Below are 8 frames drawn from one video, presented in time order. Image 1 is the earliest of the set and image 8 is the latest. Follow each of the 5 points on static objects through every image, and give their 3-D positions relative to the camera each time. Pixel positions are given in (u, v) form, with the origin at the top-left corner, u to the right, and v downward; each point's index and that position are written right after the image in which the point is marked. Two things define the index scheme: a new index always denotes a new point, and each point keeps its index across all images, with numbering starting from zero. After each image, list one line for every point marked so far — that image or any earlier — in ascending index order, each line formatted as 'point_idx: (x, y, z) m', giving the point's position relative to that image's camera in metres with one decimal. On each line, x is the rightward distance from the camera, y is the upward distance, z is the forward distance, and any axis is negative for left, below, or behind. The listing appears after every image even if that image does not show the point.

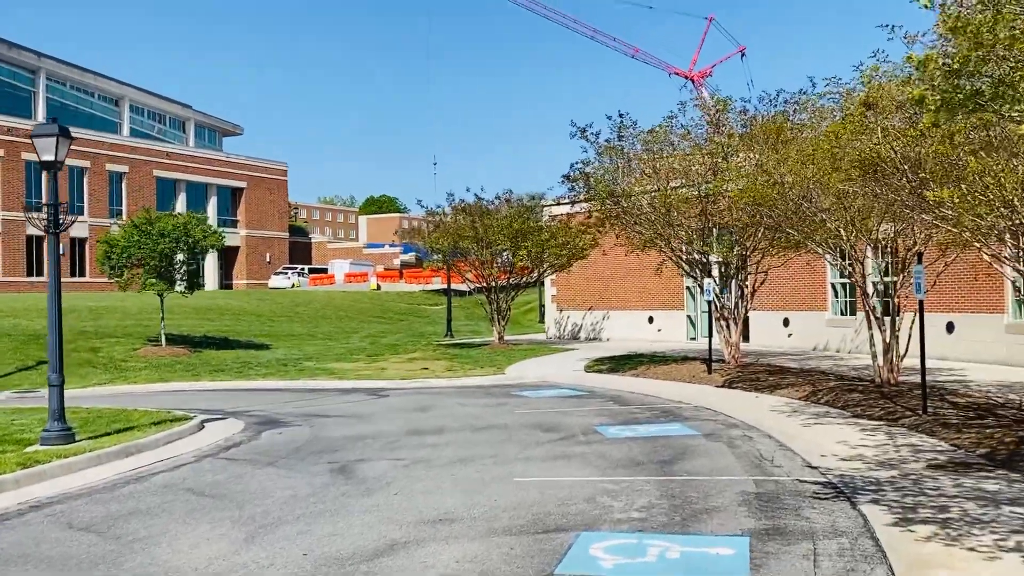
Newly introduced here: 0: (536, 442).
0: (+0.3, -2.1, +12.5) m
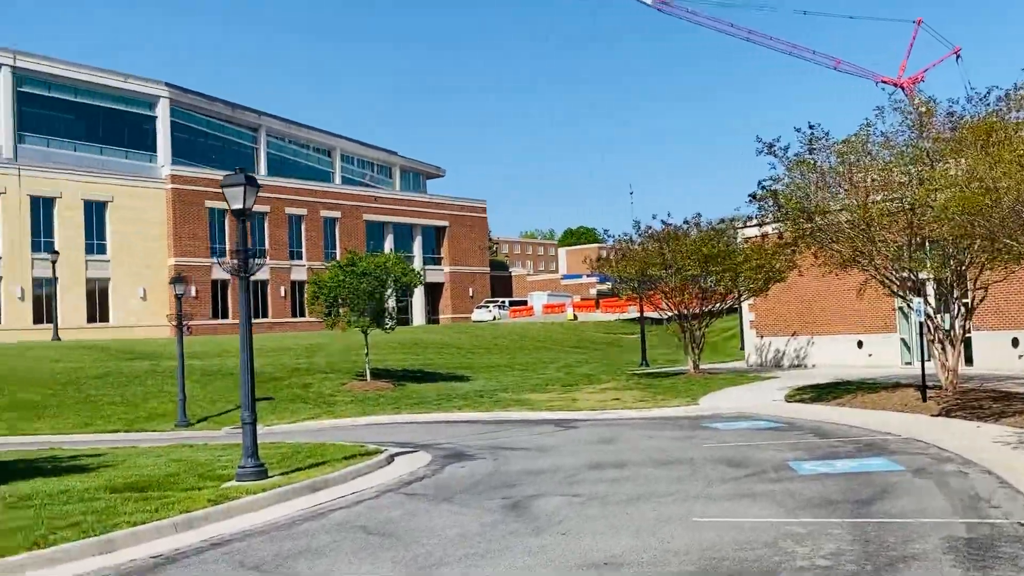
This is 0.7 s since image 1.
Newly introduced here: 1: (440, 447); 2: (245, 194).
0: (+2.7, -2.4, +11.8) m
1: (-1.4, -3.0, +17.6) m
2: (-3.6, +1.3, +12.5) m
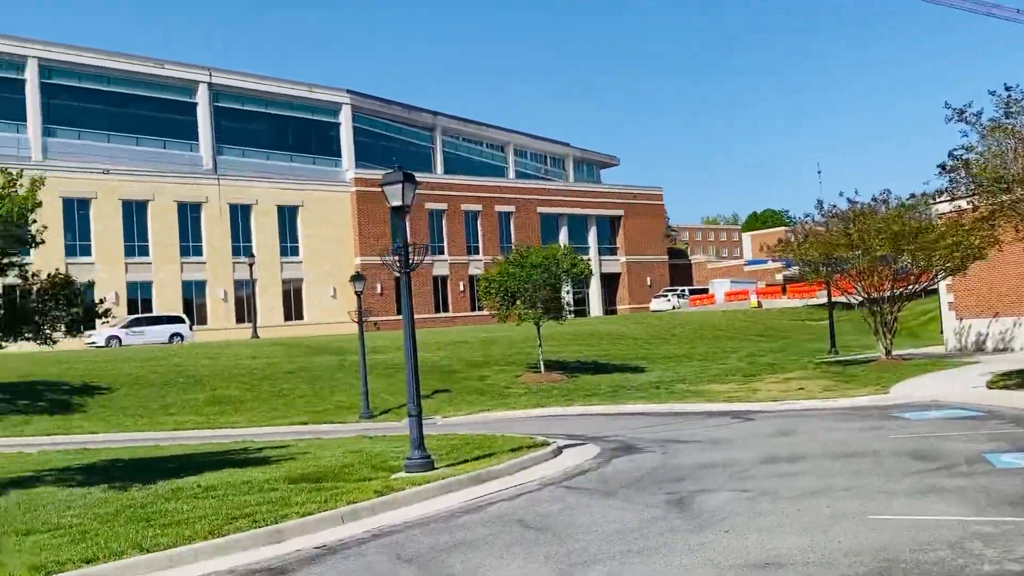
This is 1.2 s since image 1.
0: (+4.6, -2.2, +10.9) m
1: (+1.8, -2.9, +17.4) m
2: (-1.5, +1.3, +12.8) m
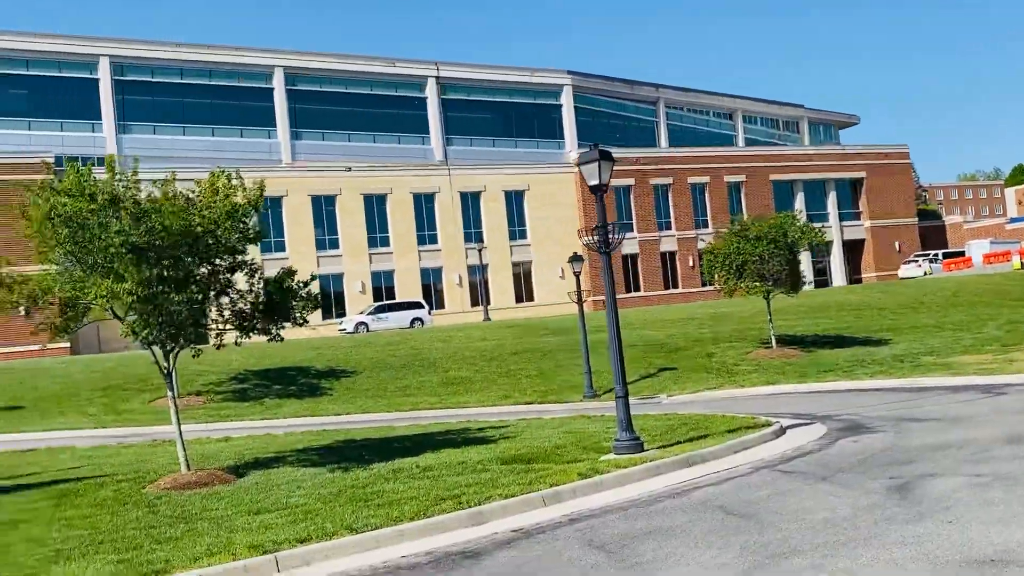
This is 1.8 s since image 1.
0: (+6.8, -1.8, +9.3) m
1: (+5.8, -2.3, +16.4) m
2: (+1.2, +1.6, +12.7) m
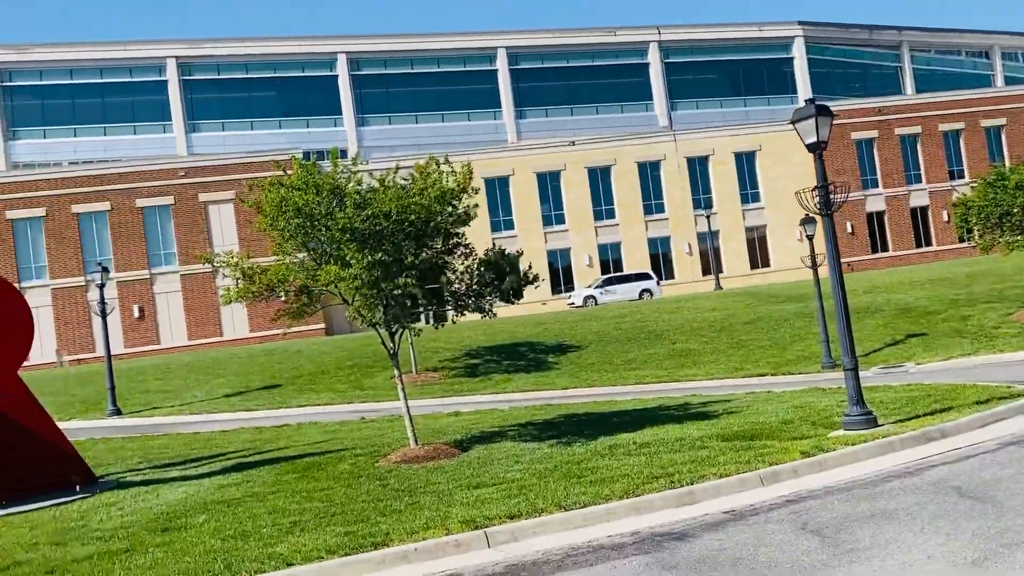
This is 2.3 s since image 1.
0: (+8.7, -1.2, +7.4) m
1: (+9.4, -1.6, +14.5) m
2: (+3.9, +2.0, +11.9) m
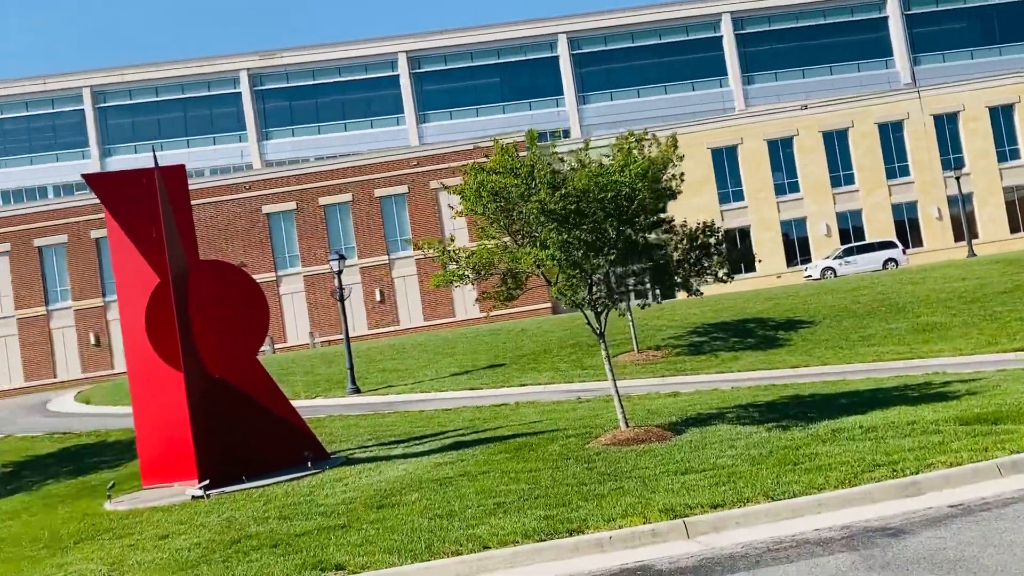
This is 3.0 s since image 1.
0: (+9.9, -0.9, +4.9) m
1: (+12.4, -1.0, +11.6) m
2: (+6.3, +2.4, +10.4) m
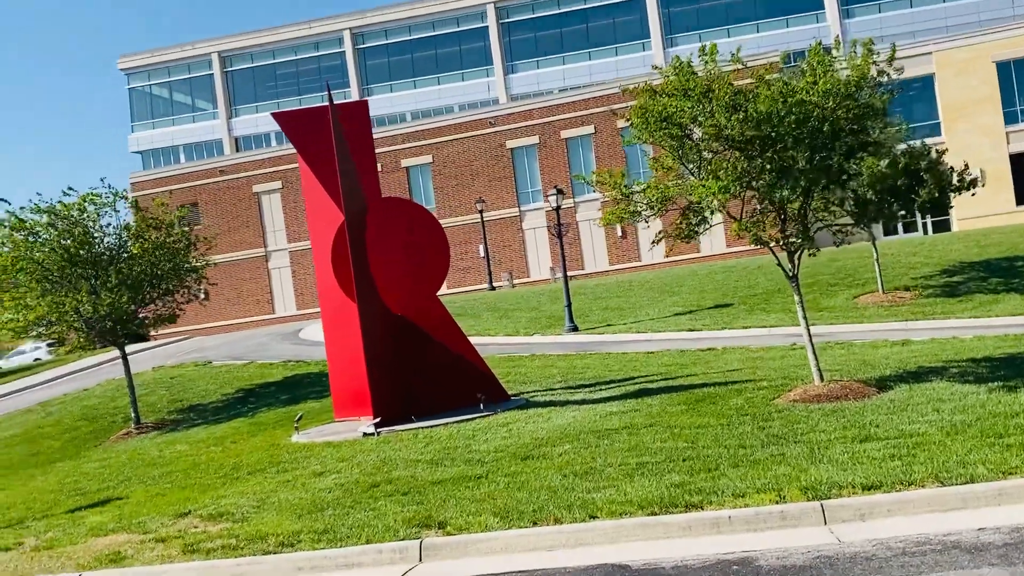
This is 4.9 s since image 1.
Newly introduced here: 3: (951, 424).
0: (+9.8, -0.8, +1.8) m
1: (+13.9, -0.5, +7.6) m
2: (+7.7, +2.9, +7.7) m
3: (+4.4, -1.4, +9.3) m
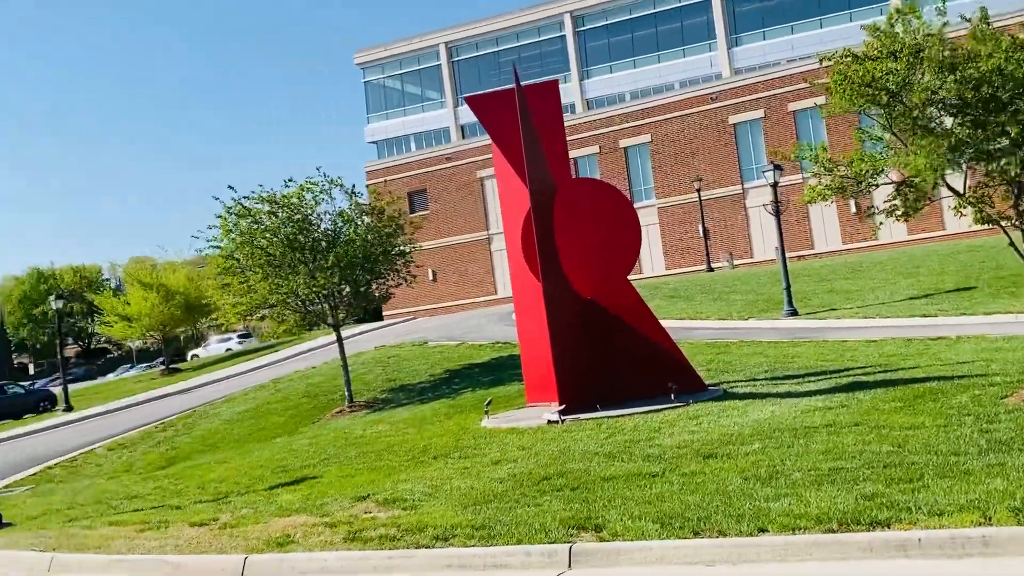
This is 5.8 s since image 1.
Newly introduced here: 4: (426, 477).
0: (+9.4, -0.9, -0.9) m
1: (+14.8, -0.4, +3.8) m
2: (+8.8, +3.0, +5.3) m
3: (+6.0, -1.2, +7.7) m
4: (-0.8, -1.9, +9.1) m
